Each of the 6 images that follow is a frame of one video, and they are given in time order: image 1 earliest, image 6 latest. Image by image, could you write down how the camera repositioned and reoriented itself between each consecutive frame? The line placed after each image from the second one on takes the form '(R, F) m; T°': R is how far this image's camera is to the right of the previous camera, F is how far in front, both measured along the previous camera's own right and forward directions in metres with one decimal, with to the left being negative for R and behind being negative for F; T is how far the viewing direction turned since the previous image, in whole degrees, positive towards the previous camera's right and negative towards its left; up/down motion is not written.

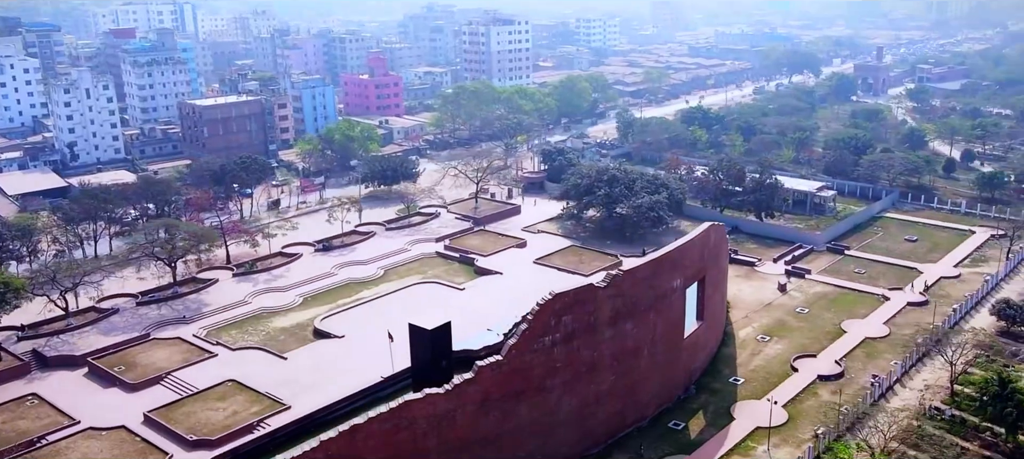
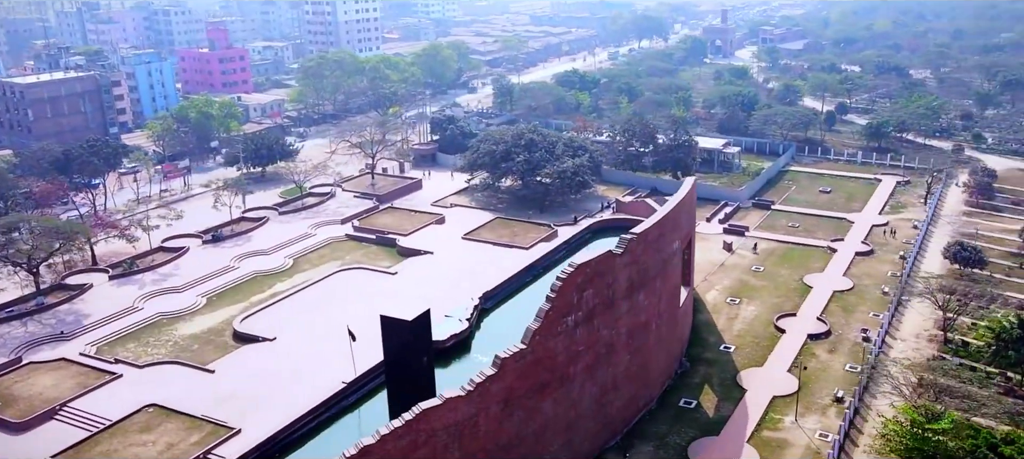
(-3.9, +4.1) m; +11°
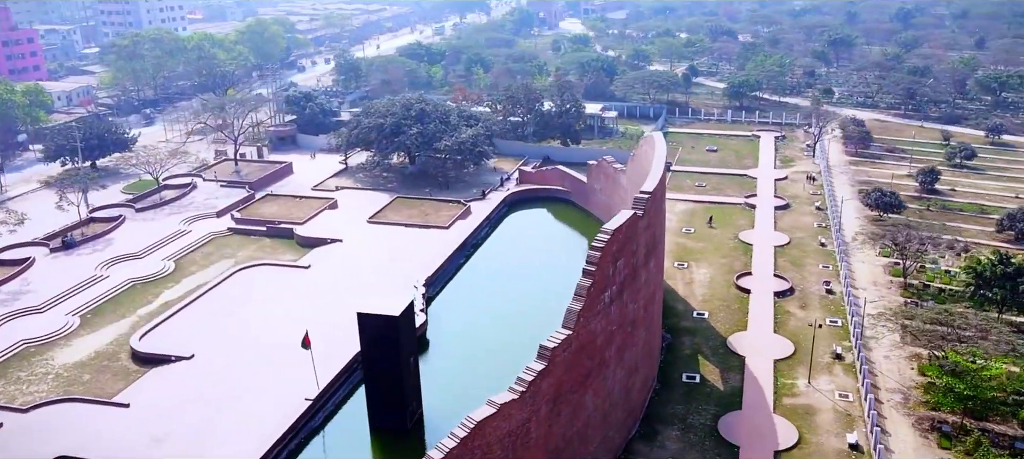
(-4.0, +3.6) m; +13°
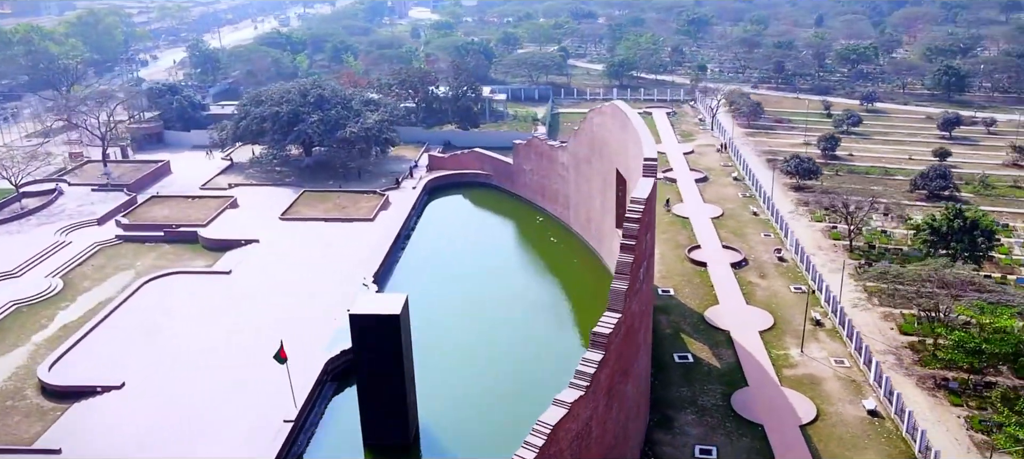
(-3.0, +2.2) m; +11°
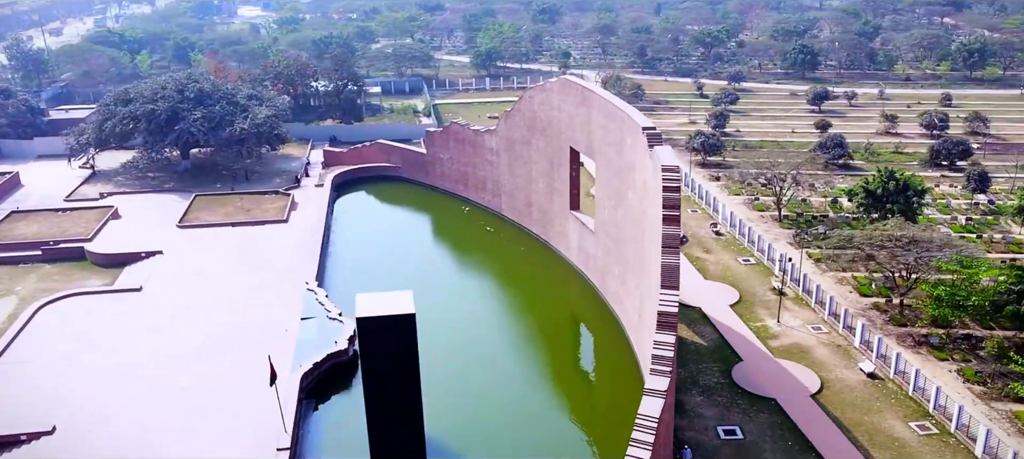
(-2.9, +1.8) m; +11°
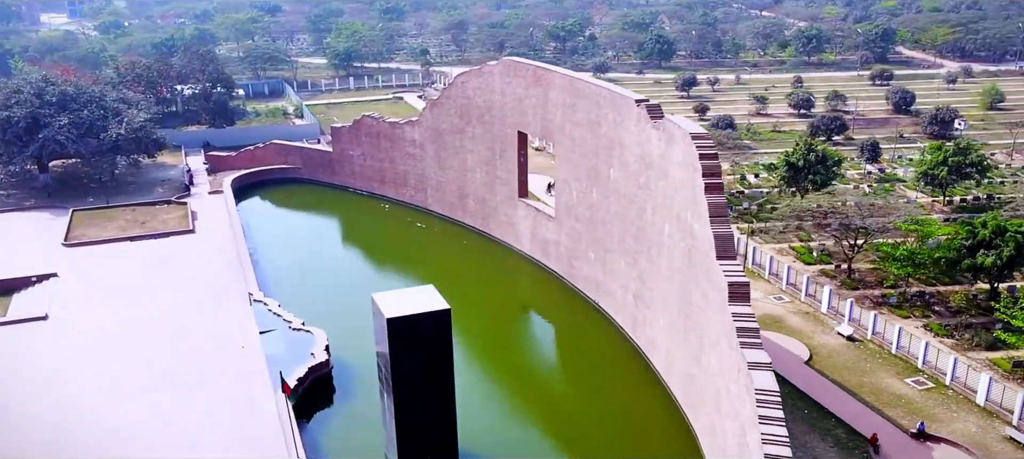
(-2.9, +1.4) m; +12°
